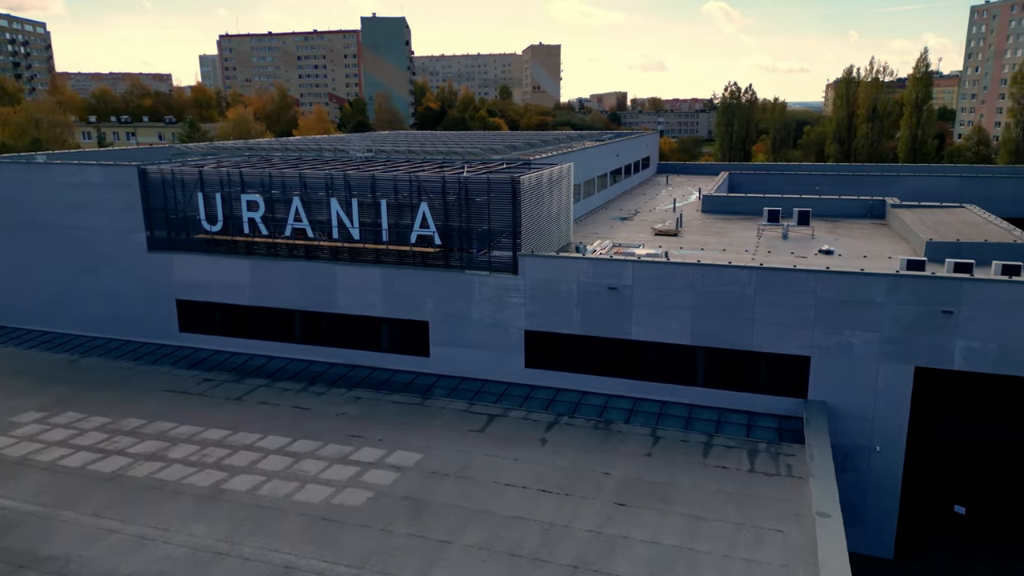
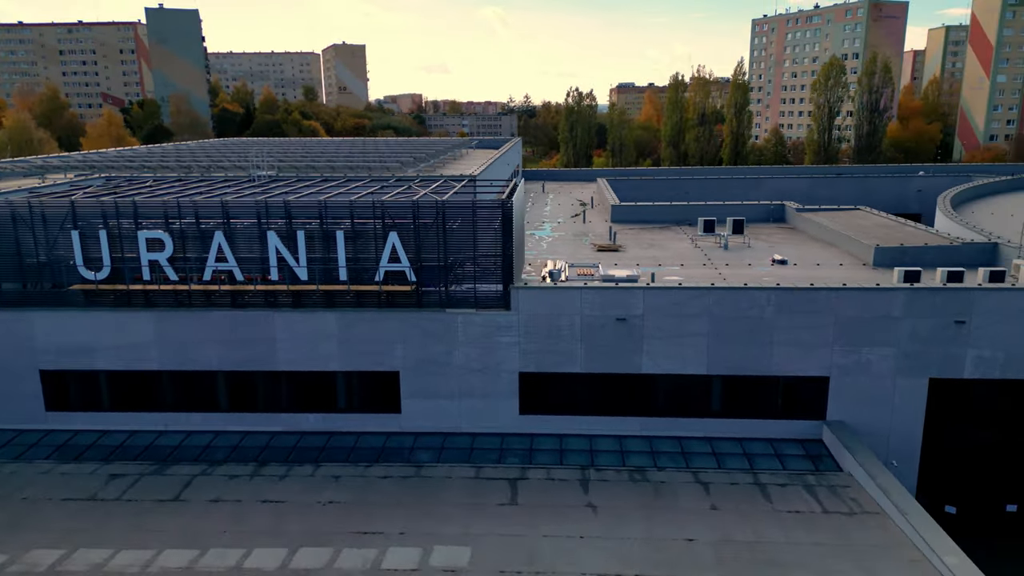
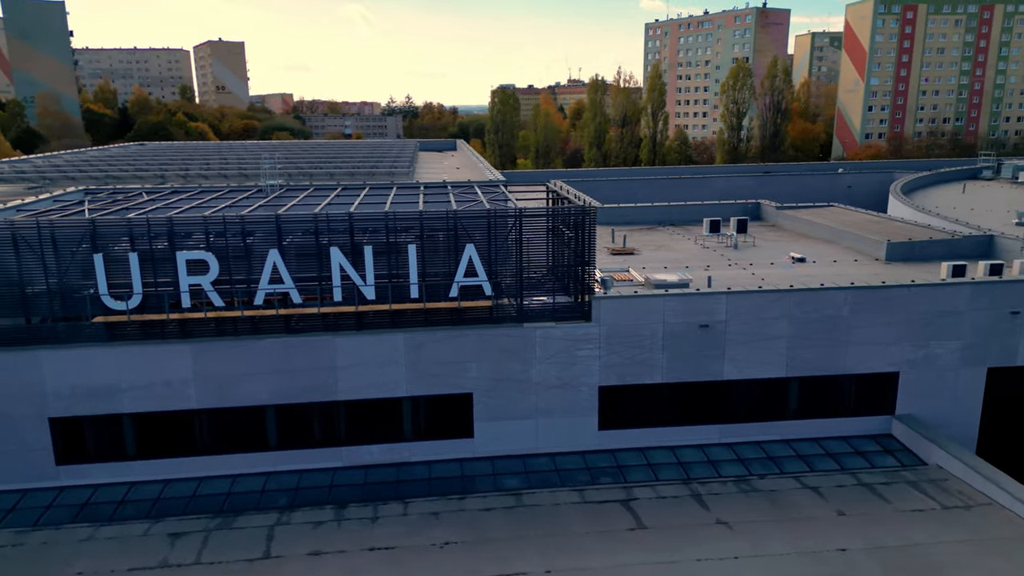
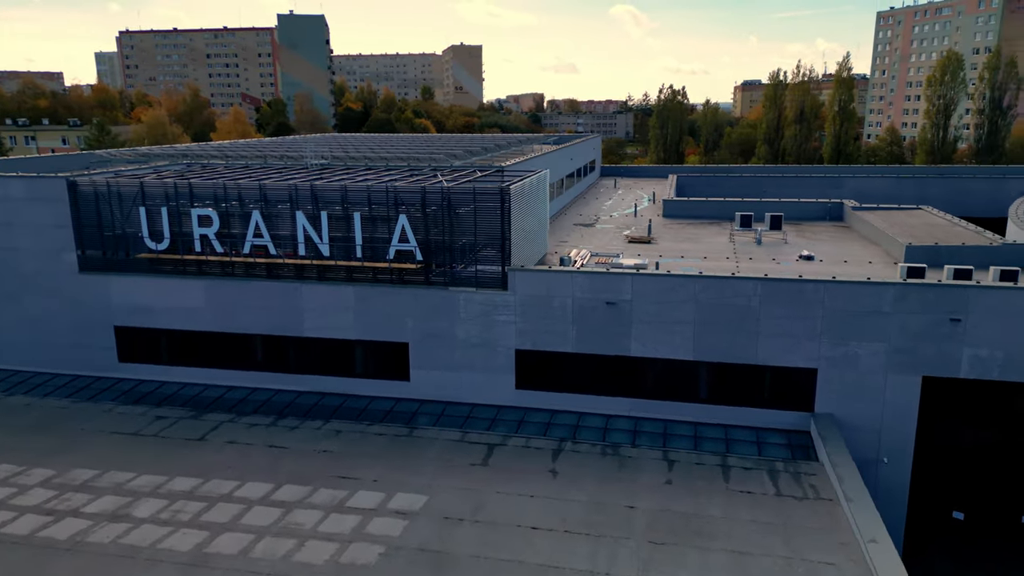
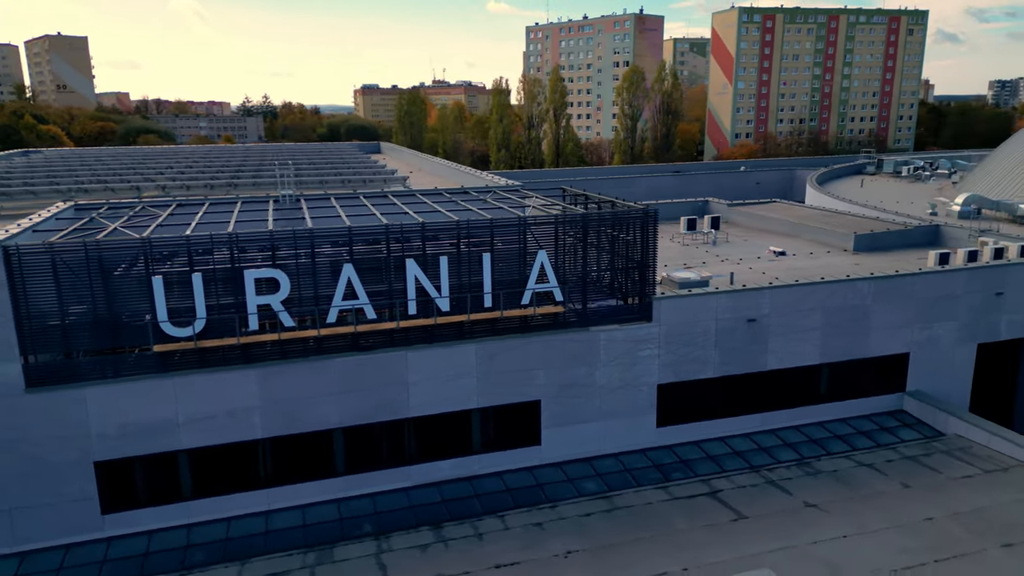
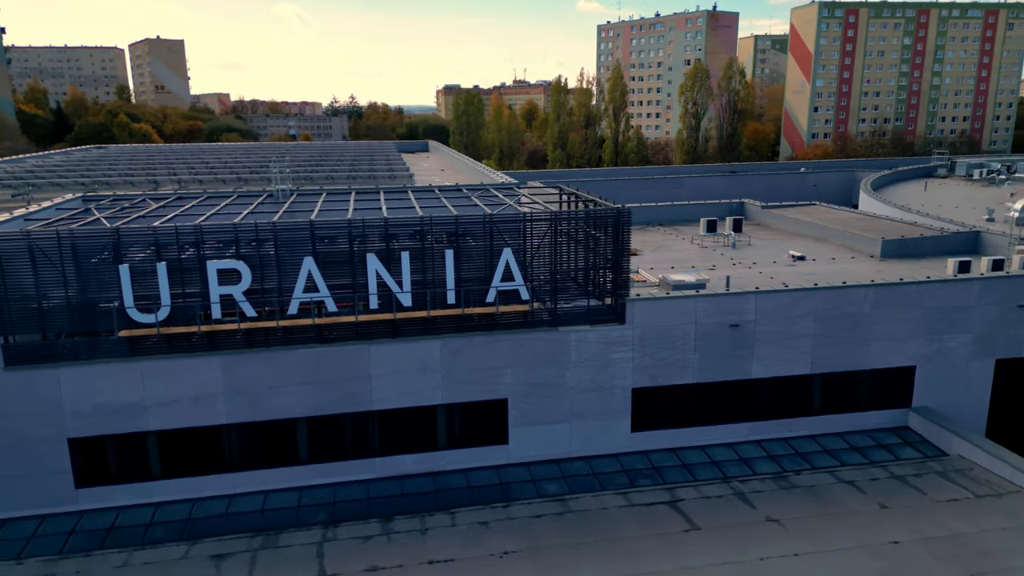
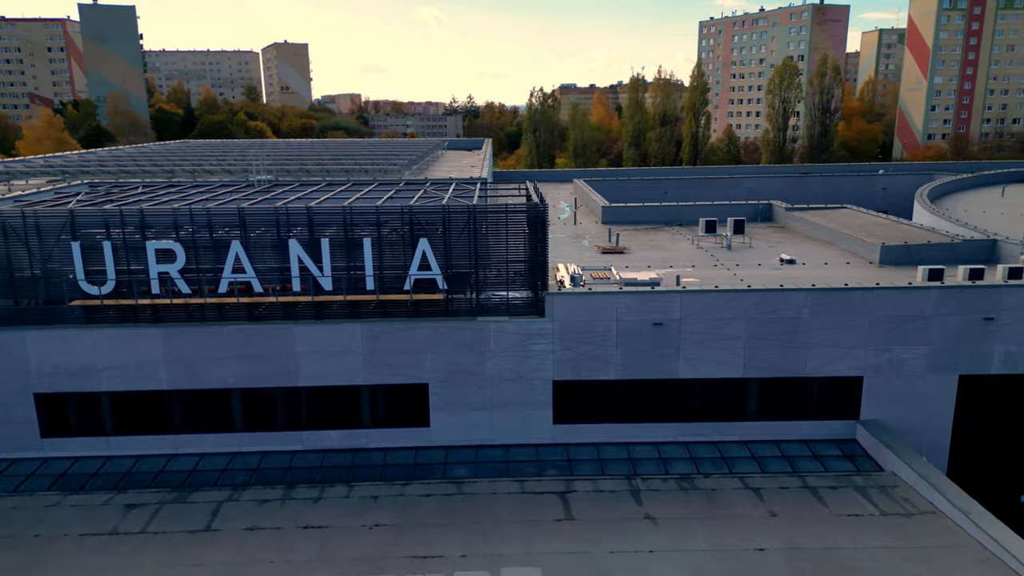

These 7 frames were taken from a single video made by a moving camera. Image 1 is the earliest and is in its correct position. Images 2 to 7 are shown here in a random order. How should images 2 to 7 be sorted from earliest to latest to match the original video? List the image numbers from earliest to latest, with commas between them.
4, 2, 7, 3, 6, 5
